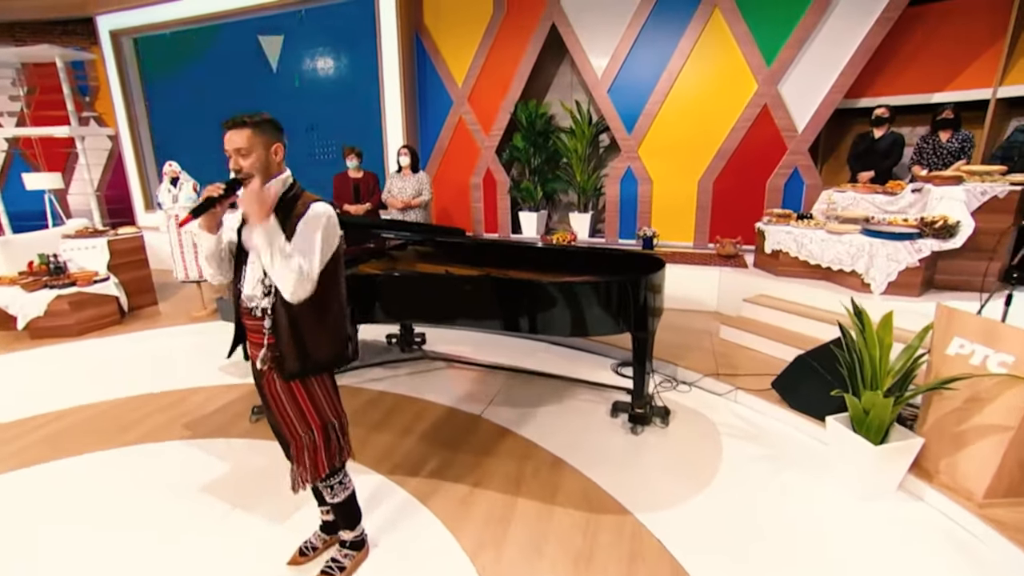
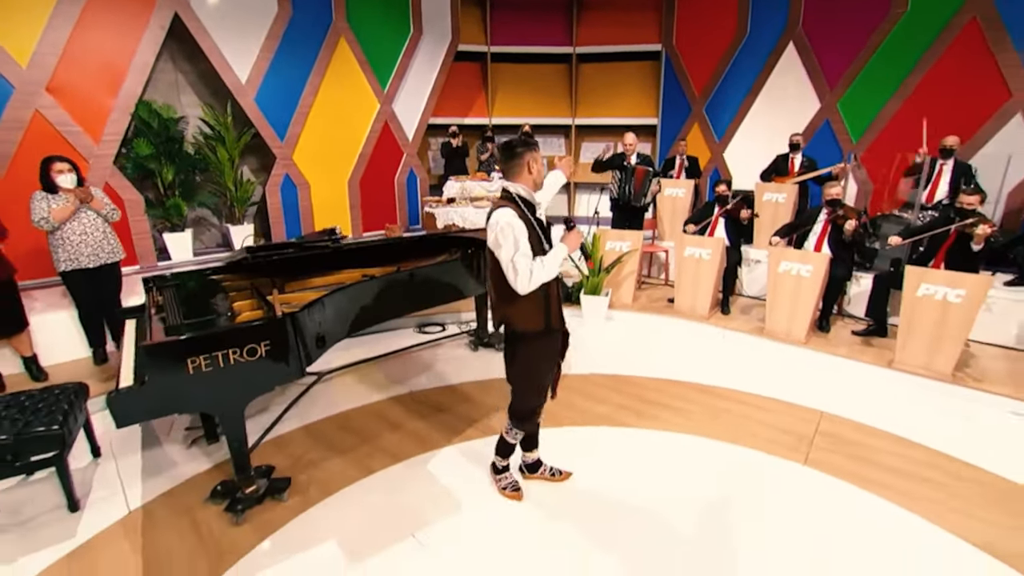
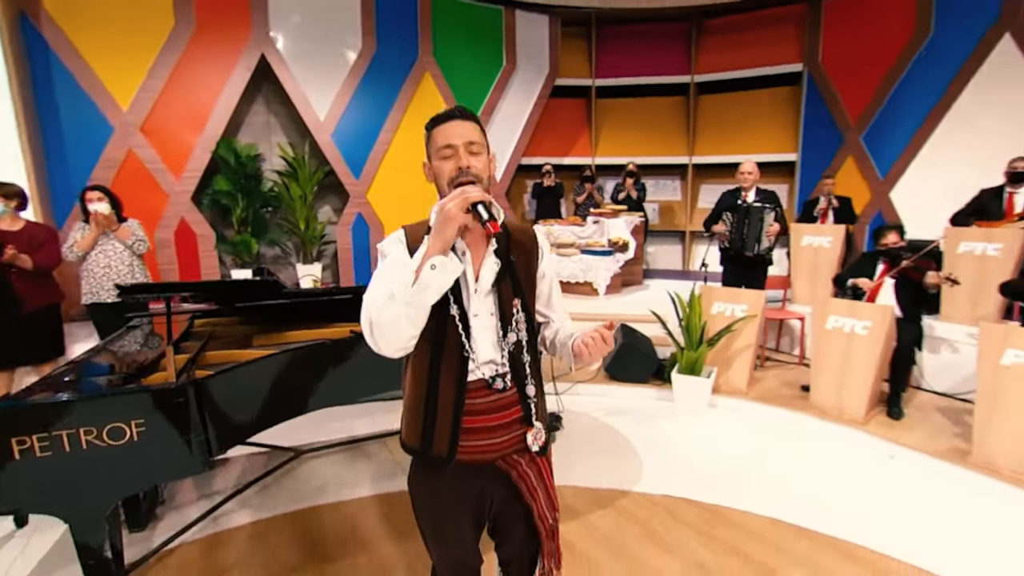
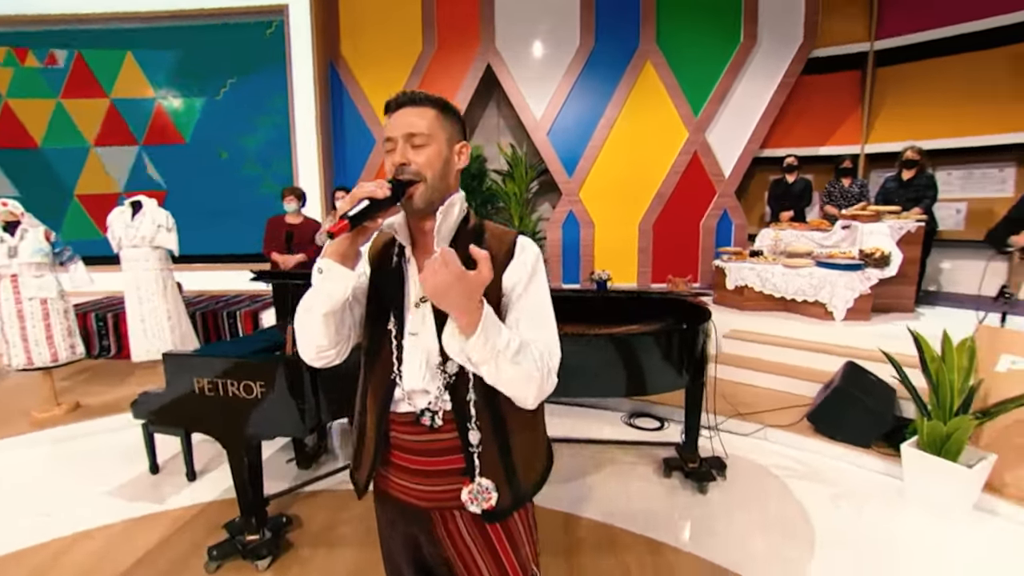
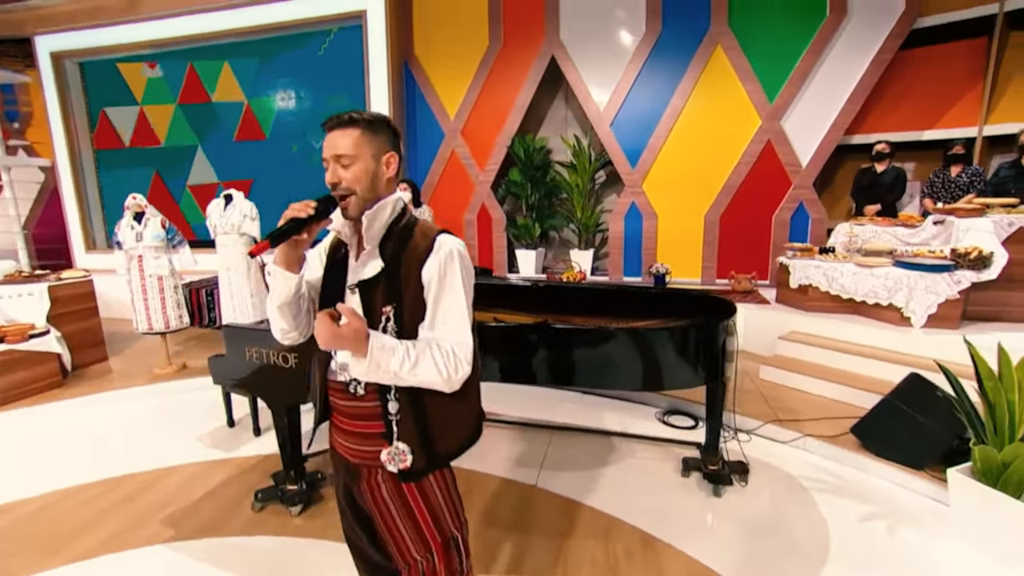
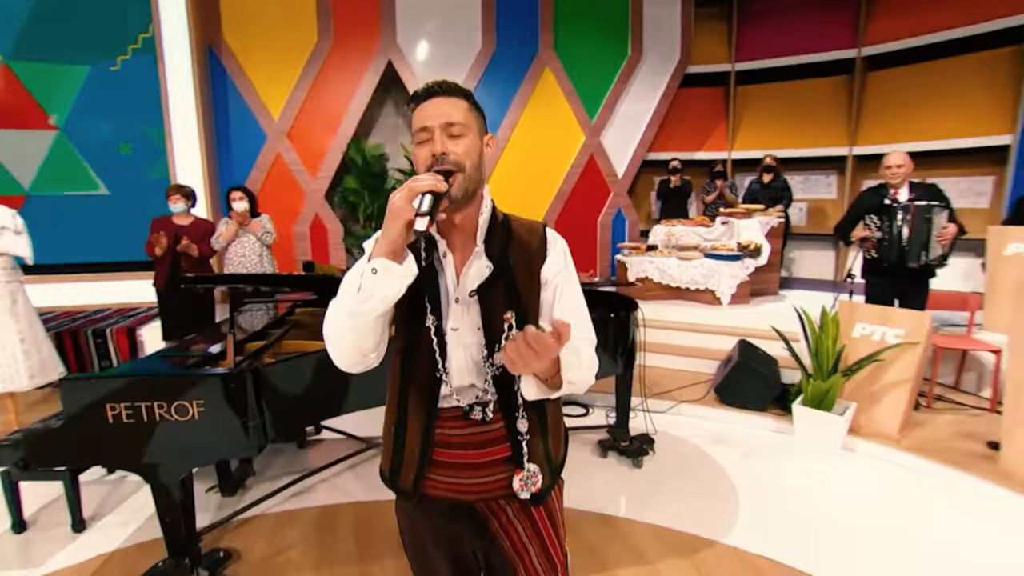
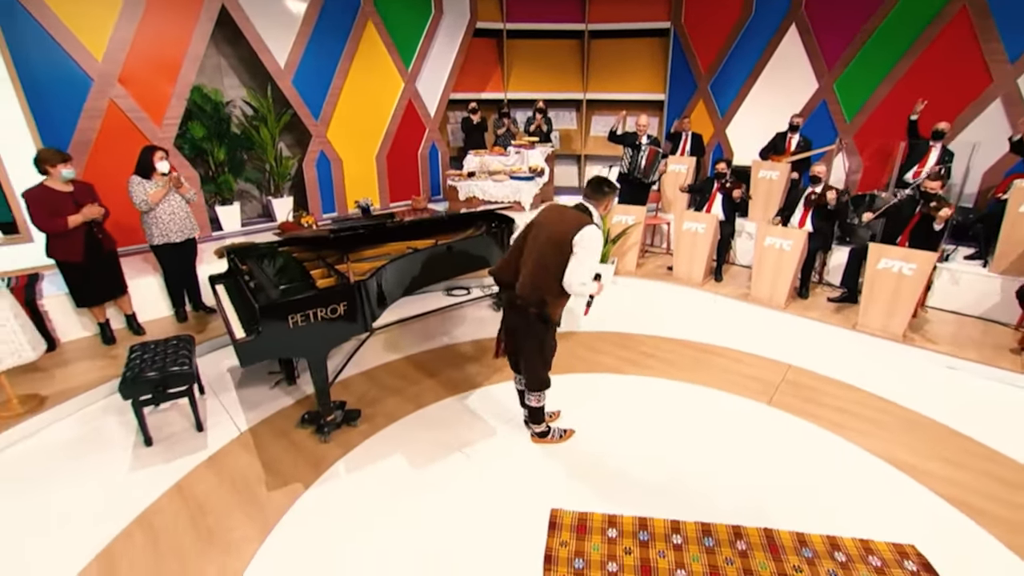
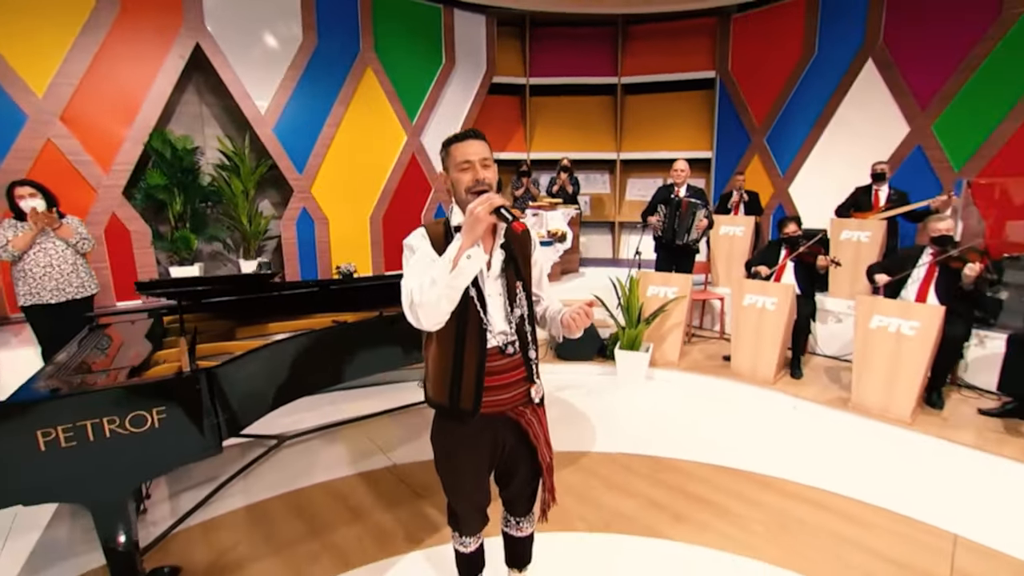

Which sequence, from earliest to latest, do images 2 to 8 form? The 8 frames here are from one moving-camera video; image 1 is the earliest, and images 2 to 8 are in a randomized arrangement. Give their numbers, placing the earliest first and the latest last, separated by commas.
5, 4, 6, 3, 8, 2, 7
